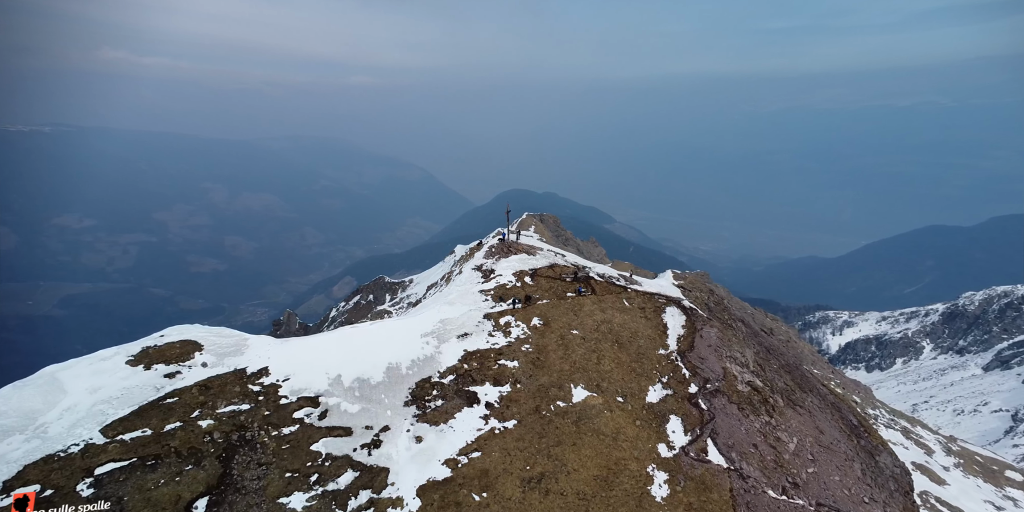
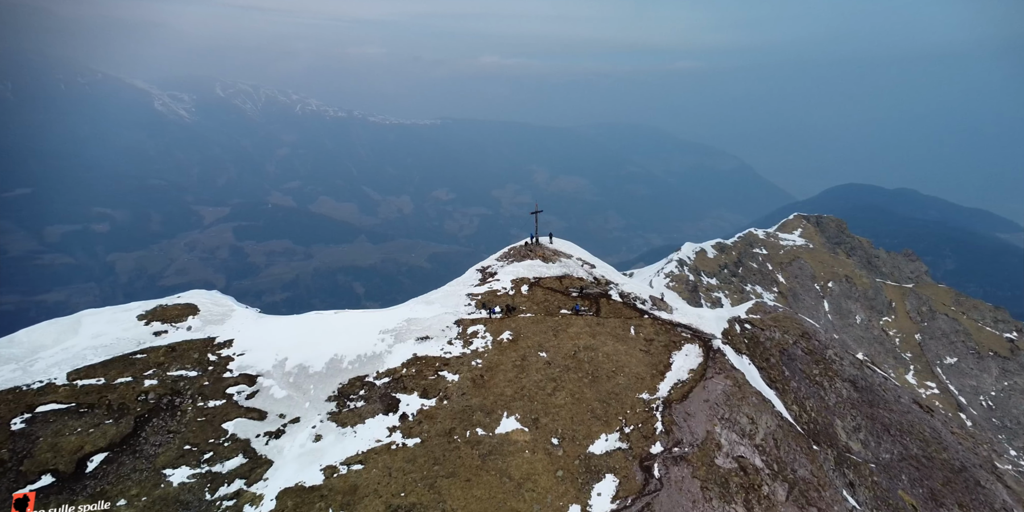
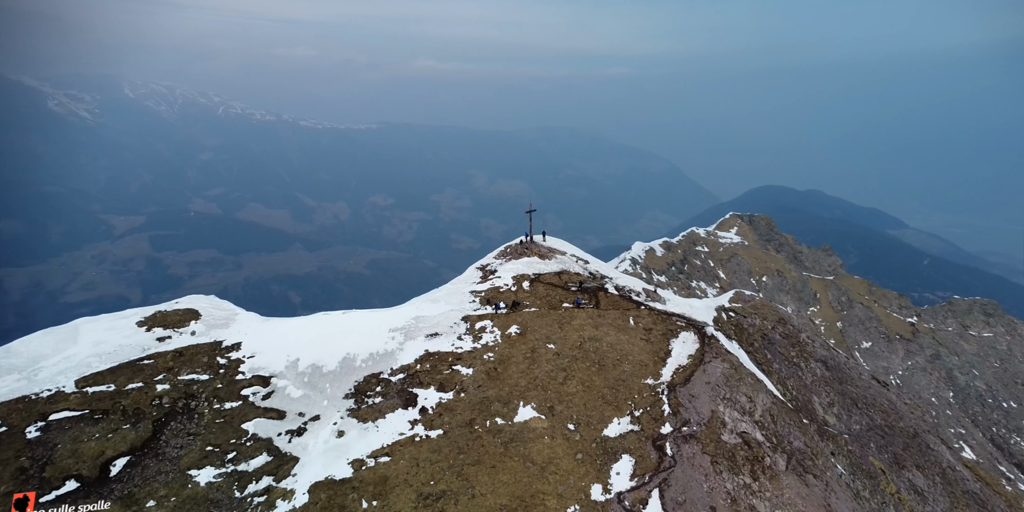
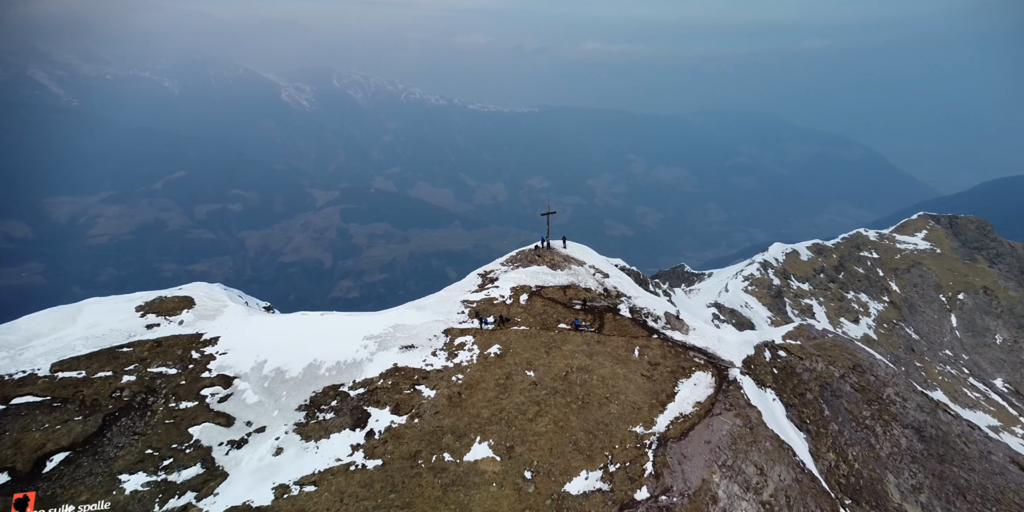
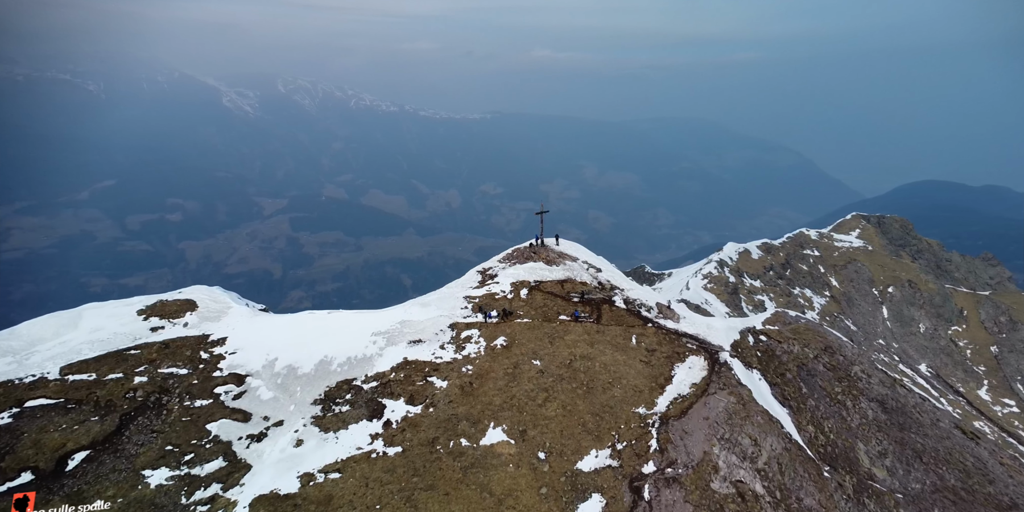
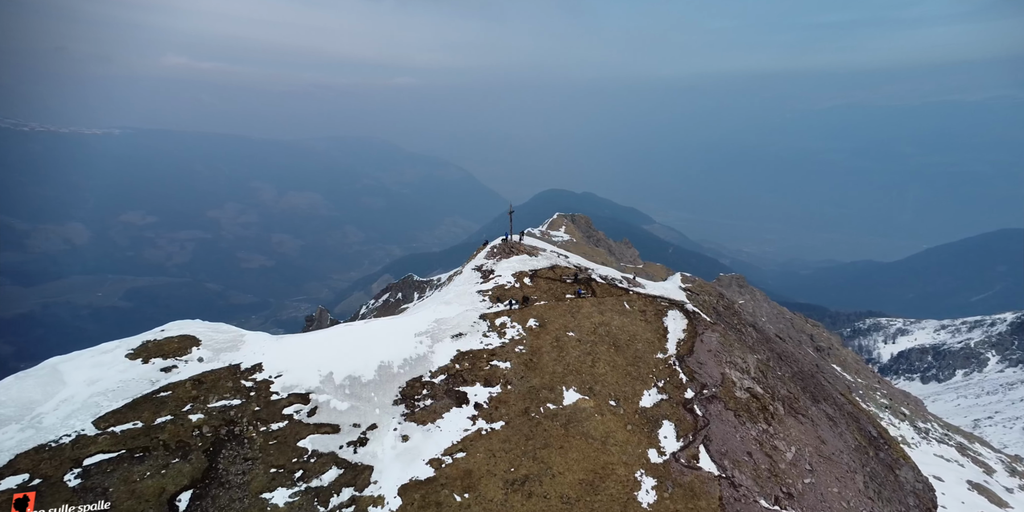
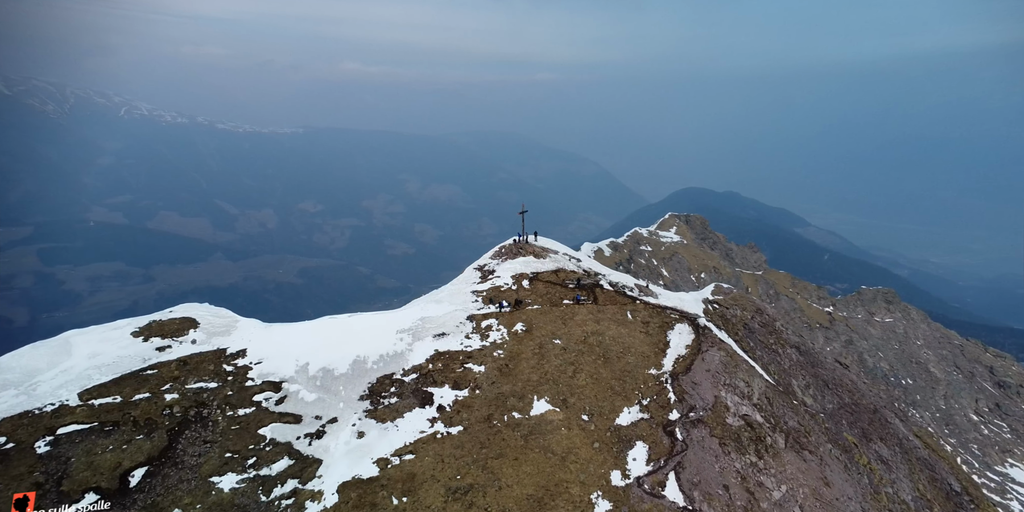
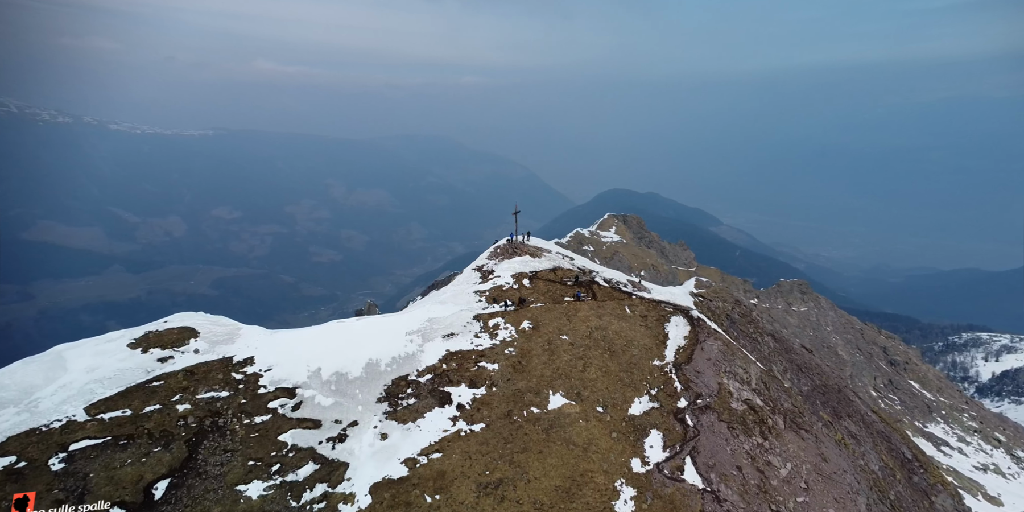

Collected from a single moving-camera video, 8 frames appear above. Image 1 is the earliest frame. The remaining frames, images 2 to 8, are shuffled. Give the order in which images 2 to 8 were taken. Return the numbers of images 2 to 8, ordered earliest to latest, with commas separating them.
6, 8, 7, 3, 2, 5, 4
